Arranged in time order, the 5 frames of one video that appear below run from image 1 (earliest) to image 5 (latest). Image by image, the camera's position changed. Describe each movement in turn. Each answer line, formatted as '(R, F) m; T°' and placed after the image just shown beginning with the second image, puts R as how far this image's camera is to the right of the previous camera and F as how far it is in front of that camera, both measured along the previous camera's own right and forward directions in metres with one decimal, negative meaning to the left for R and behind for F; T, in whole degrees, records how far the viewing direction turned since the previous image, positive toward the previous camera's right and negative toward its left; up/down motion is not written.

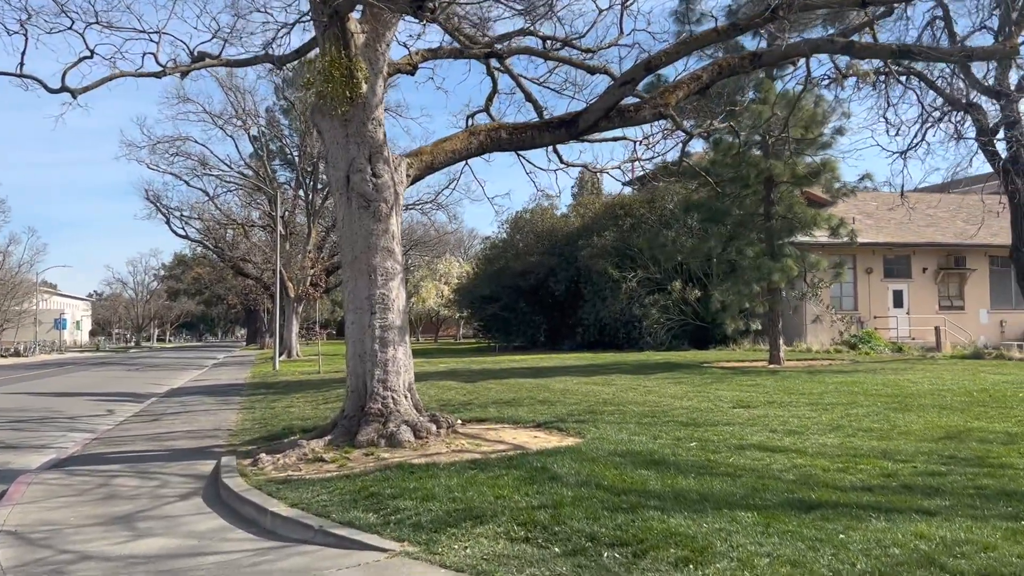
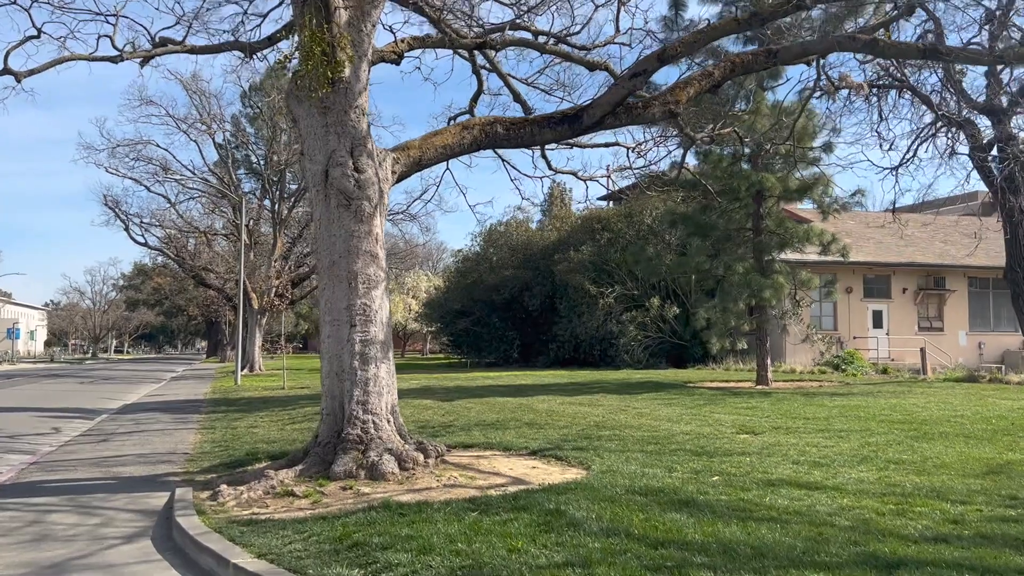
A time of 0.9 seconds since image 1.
(-0.3, +1.1) m; +2°
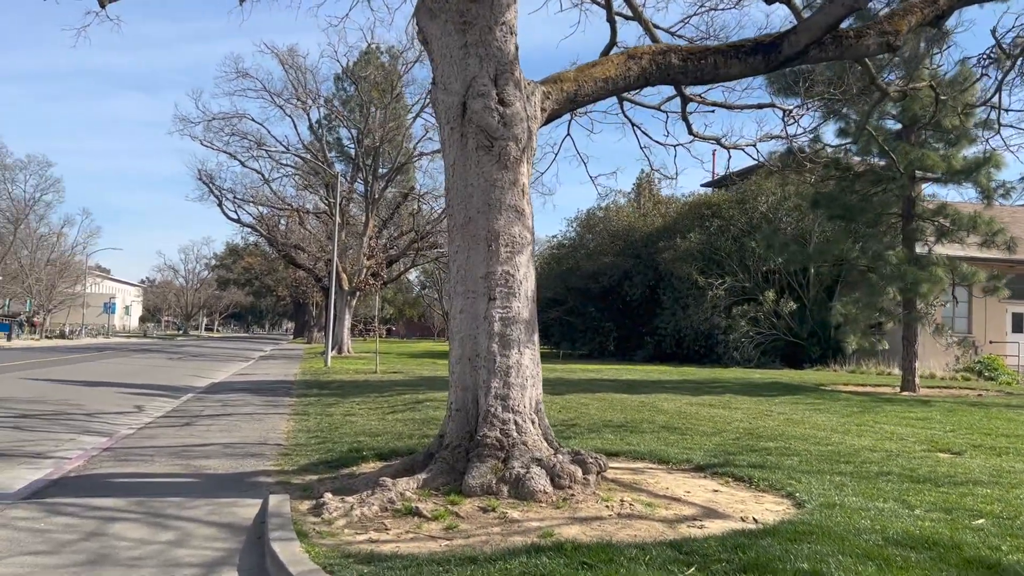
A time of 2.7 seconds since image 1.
(-0.8, +1.8) m; -5°
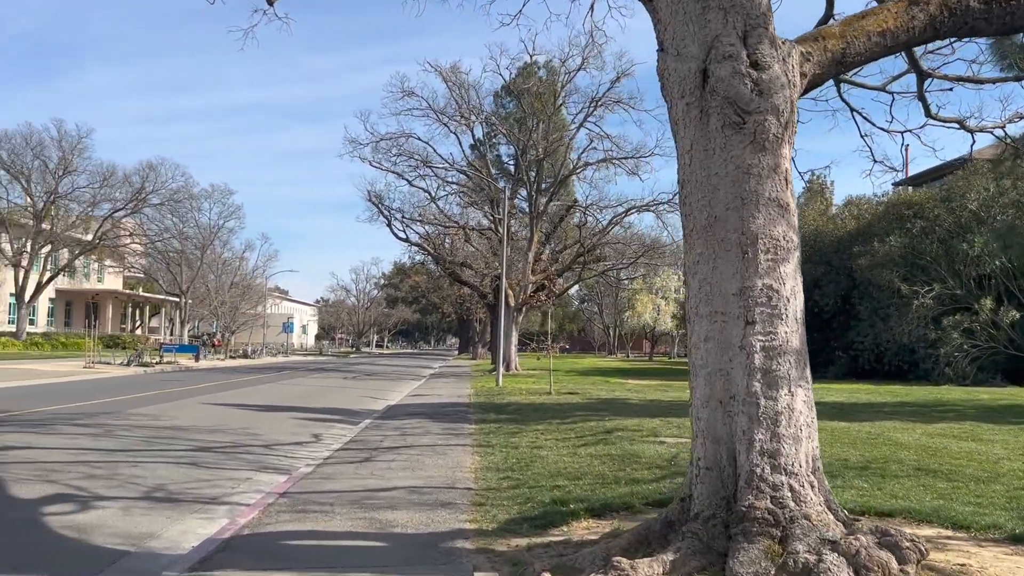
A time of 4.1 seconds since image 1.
(-0.6, +1.4) m; -10°
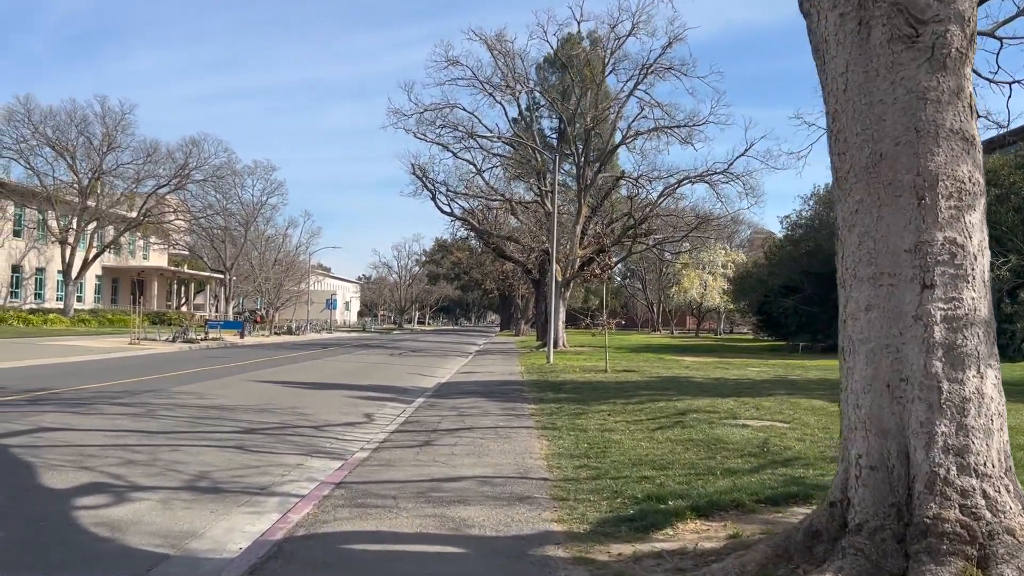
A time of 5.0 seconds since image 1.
(-0.3, +0.9) m; -3°
